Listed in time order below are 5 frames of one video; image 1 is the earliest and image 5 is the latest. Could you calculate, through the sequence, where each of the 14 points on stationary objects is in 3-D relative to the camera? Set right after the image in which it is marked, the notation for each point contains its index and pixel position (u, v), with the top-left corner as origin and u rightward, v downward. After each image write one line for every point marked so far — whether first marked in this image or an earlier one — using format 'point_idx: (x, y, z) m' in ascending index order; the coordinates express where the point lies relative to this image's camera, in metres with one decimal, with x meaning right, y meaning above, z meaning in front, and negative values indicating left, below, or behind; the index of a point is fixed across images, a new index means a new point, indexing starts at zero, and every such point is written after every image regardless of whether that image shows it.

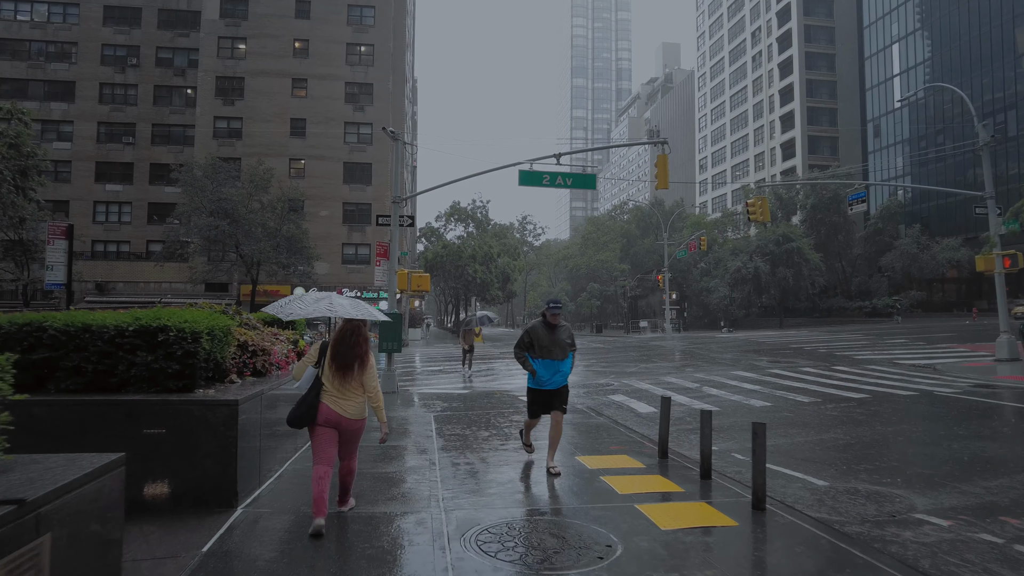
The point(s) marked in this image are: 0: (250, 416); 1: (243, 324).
0: (-2.4, -1.2, +5.7) m
1: (-3.3, -0.5, +7.4) m
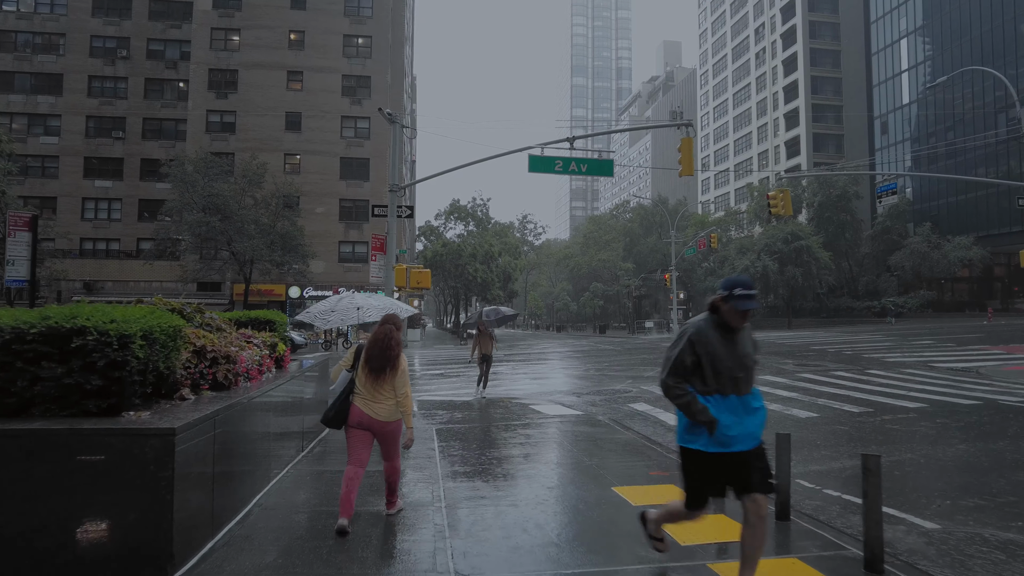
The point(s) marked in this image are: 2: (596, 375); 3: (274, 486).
0: (-2.2, -1.1, +4.3) m
1: (-3.1, -0.4, +6.0) m
2: (+2.5, -2.6, +18.0) m
3: (-2.5, -2.1, +6.3) m
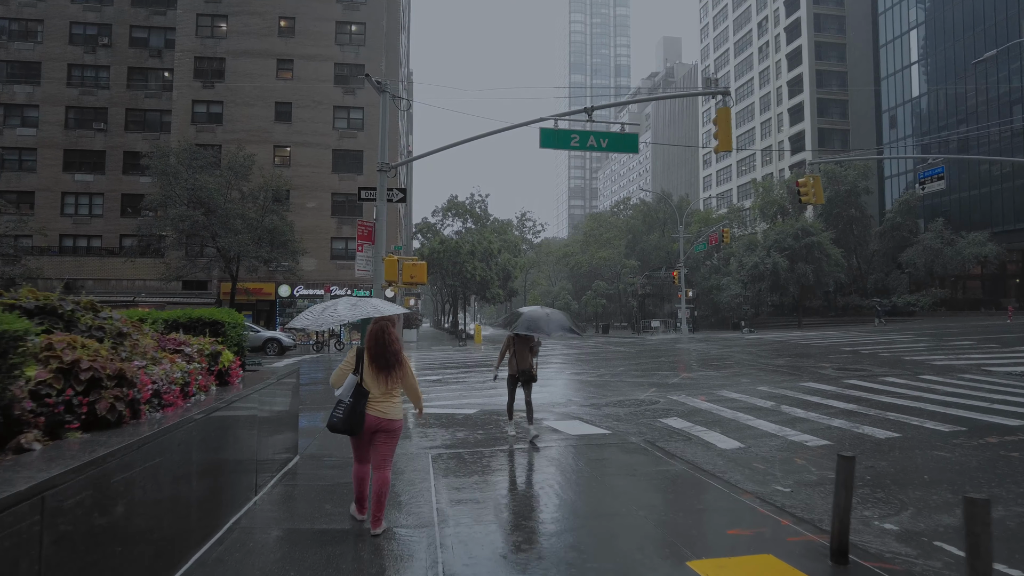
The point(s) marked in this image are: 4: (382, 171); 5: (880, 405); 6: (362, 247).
0: (-2.0, -1.0, +2.5) m
1: (-2.9, -0.3, +4.2) m
2: (+2.7, -2.5, +16.2) m
3: (-2.3, -2.0, +4.5) m
4: (-2.7, +2.4, +12.5) m
5: (+6.5, -2.1, +10.6) m
6: (-3.1, +0.9, +12.3) m
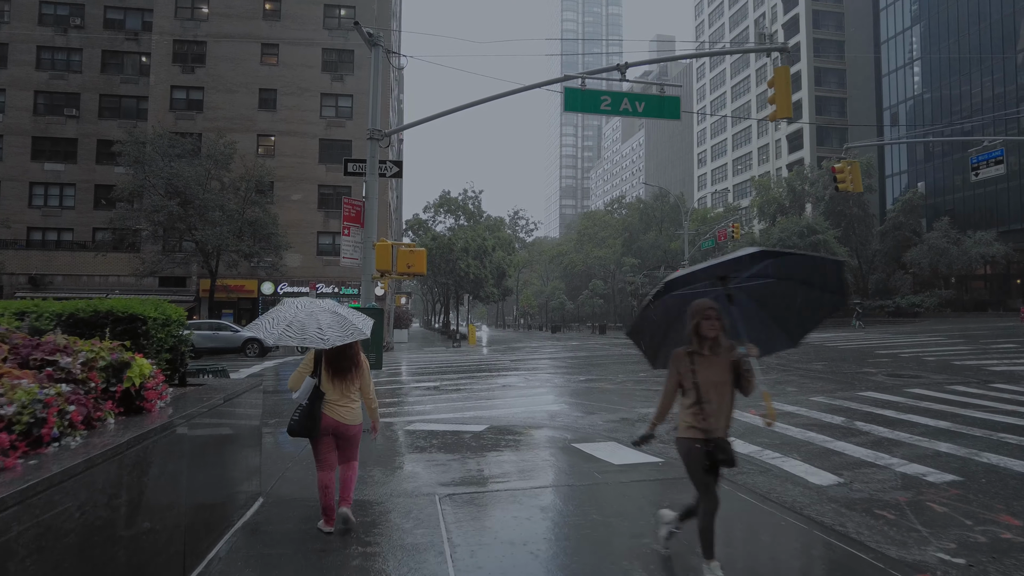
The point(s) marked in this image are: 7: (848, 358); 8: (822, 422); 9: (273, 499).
0: (-1.6, -0.9, +0.5) m
1: (-2.5, -0.1, +2.2) m
2: (+2.9, -2.4, +14.3) m
3: (-1.9, -1.8, +2.5) m
4: (-2.4, +2.6, +10.6) m
5: (+6.8, -2.0, +8.8) m
6: (-2.8, +1.0, +10.4) m
7: (+10.0, -2.1, +18.0) m
8: (+4.8, -2.0, +9.3) m
9: (-2.4, -2.1, +6.2) m
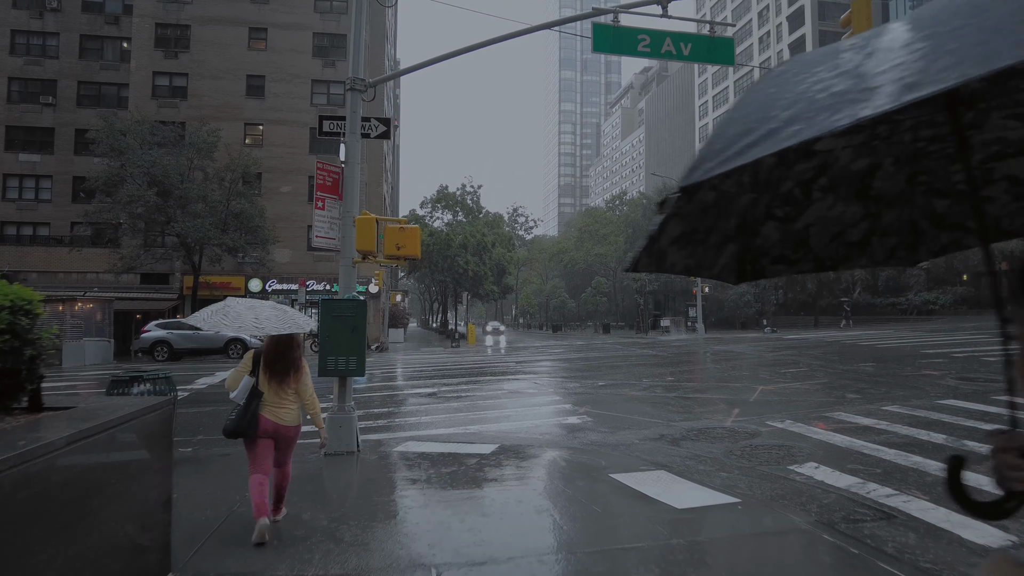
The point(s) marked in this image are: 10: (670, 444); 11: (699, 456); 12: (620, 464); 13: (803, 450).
0: (-1.3, -0.7, -1.4) m
1: (-2.2, 0.0, +0.3) m
2: (+3.0, -2.2, +12.4) m
3: (-1.6, -1.7, +0.6) m
4: (-2.2, +2.7, +8.6) m
5: (+7.0, -1.8, +6.9) m
6: (-2.6, +1.2, +8.4) m
7: (+10.2, -1.9, +16.1) m
8: (+5.0, -1.9, +7.4) m
9: (-2.2, -2.0, +4.2) m
10: (+2.1, -2.1, +8.1) m
11: (+2.3, -2.1, +7.5) m
12: (+1.2, -2.1, +7.2) m
13: (+3.5, -1.9, +7.4) m
